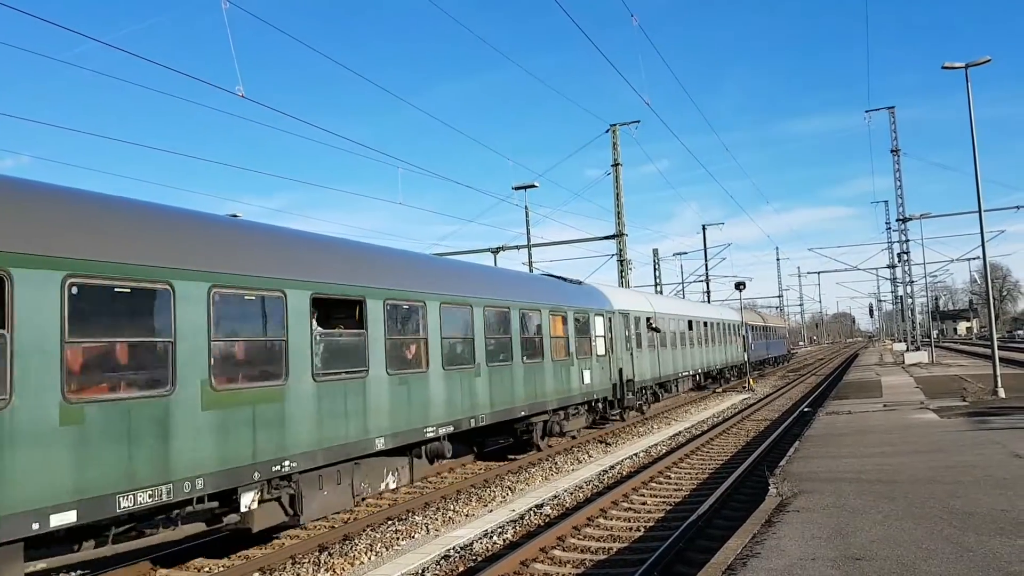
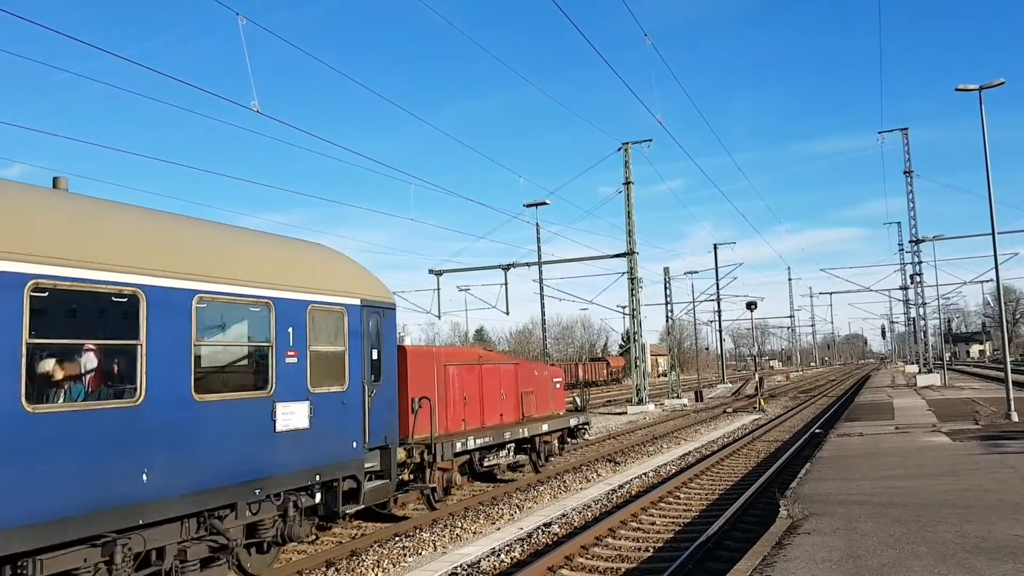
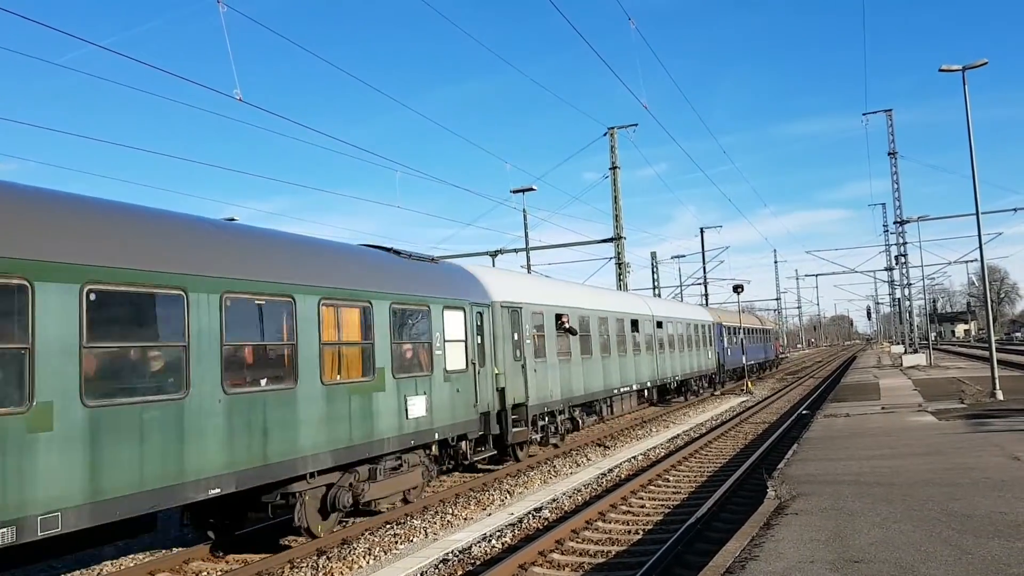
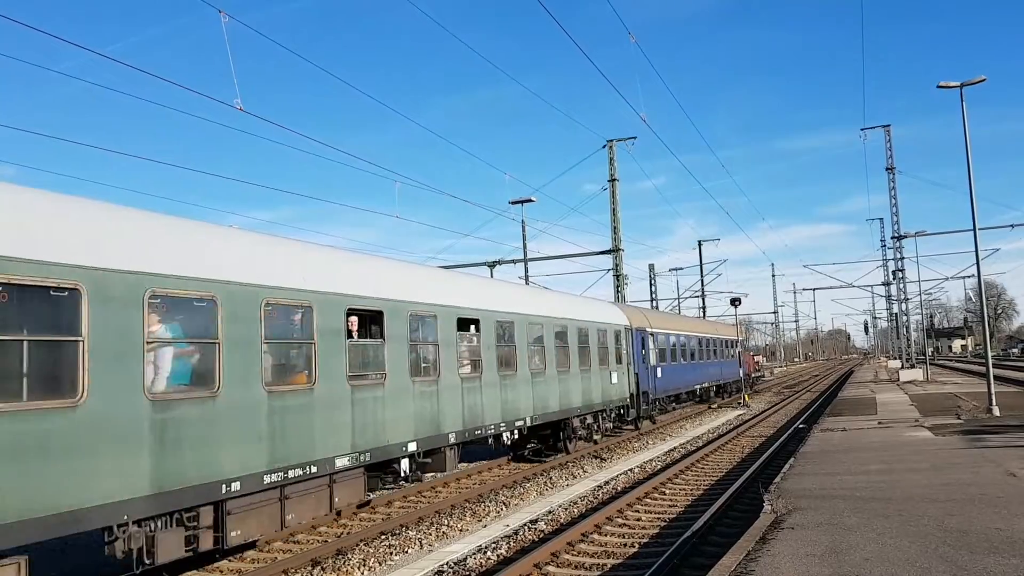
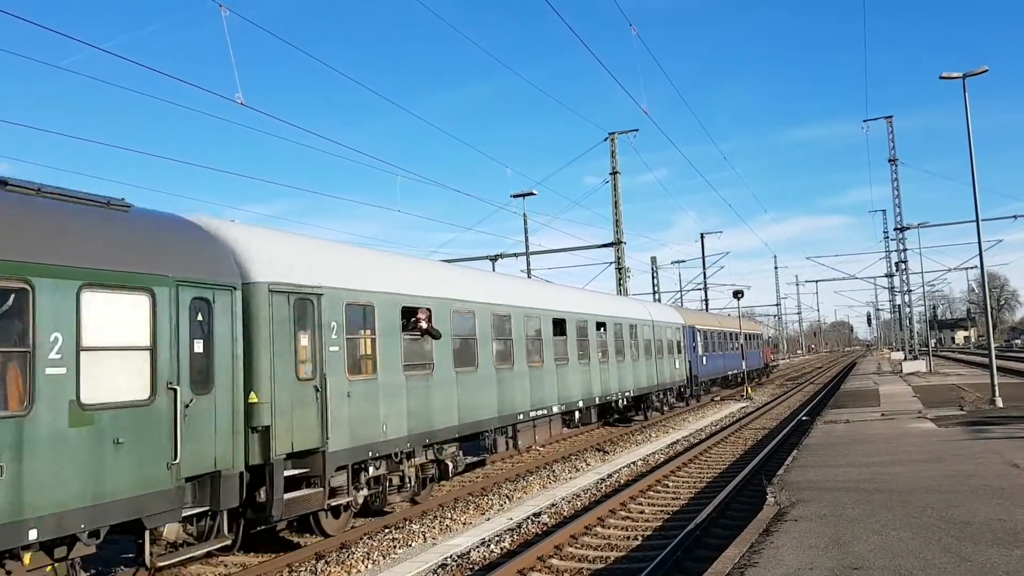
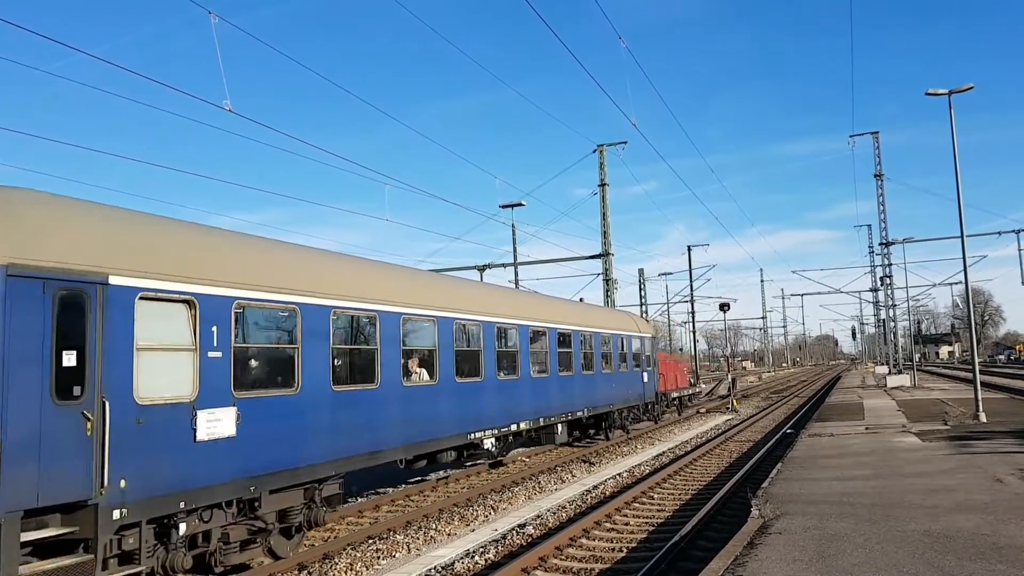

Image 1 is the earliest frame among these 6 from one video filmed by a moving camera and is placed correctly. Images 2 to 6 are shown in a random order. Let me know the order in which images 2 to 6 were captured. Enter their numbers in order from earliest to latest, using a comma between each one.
3, 5, 4, 6, 2
